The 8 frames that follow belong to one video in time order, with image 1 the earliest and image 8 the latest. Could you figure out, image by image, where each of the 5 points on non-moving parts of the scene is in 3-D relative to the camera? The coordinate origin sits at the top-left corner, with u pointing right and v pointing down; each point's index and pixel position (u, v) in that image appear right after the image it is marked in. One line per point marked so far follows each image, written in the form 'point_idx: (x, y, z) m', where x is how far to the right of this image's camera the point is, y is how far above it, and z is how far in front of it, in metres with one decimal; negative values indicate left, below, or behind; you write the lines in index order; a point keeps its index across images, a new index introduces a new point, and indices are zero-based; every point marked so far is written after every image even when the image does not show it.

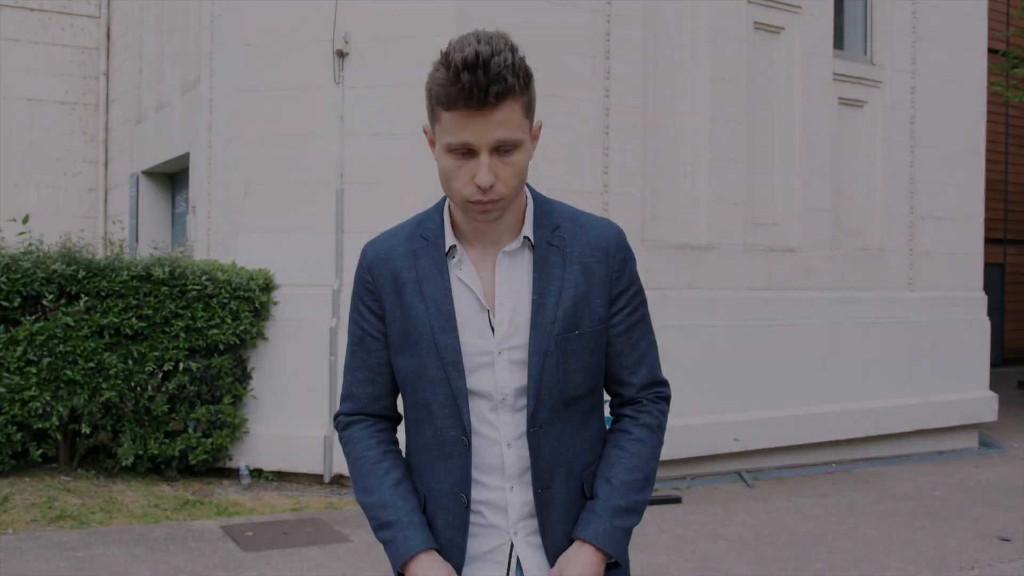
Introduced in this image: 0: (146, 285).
0: (-2.5, 0.0, +6.3) m
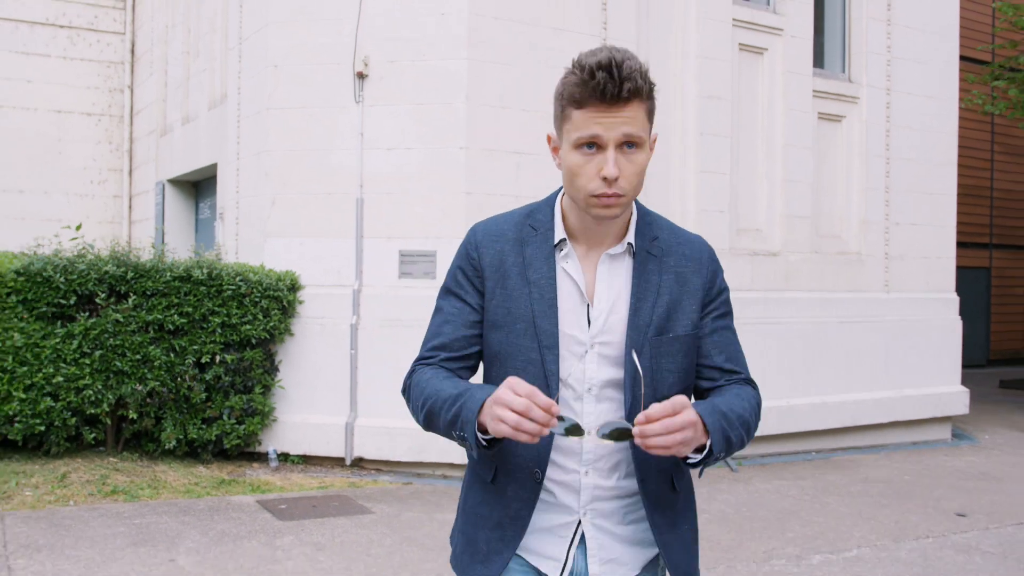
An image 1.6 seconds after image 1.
0: (-2.4, 0.0, +7.0) m
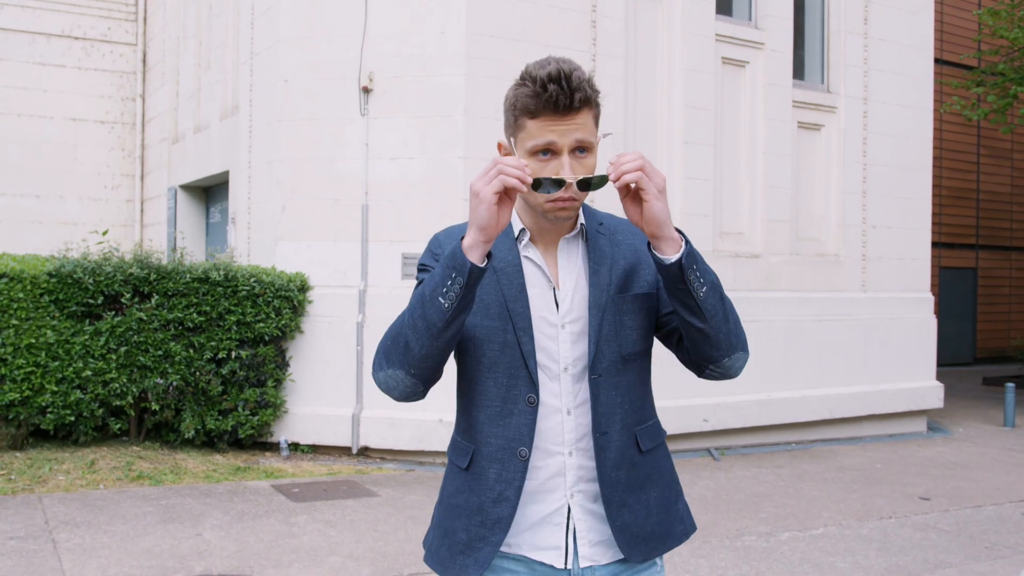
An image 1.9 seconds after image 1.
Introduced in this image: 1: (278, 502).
0: (-2.5, 0.0, +7.5) m
1: (-1.6, -1.5, +6.5) m
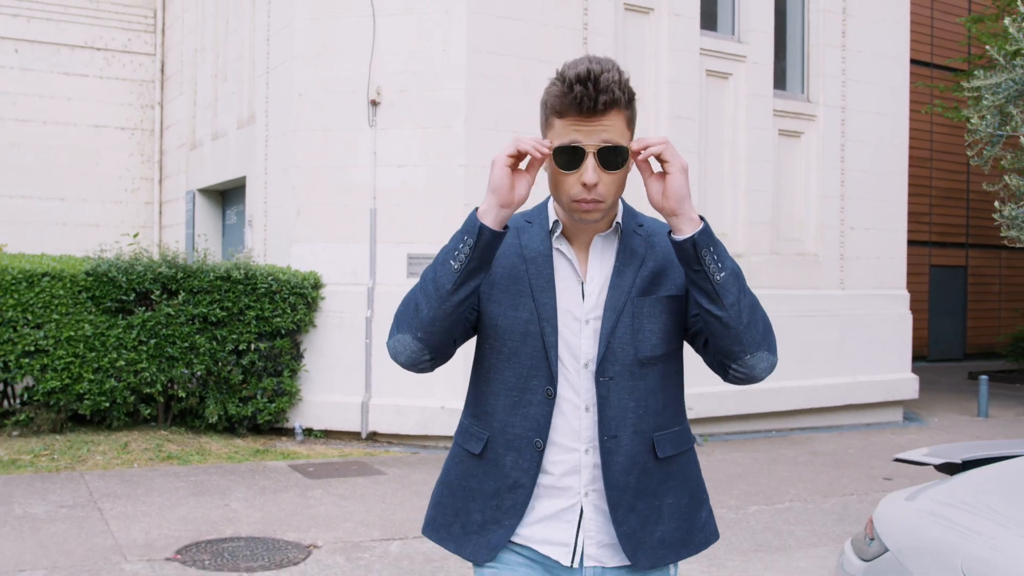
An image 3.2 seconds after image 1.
0: (-2.5, 0.0, +8.2) m
1: (-1.7, -1.5, +7.2) m
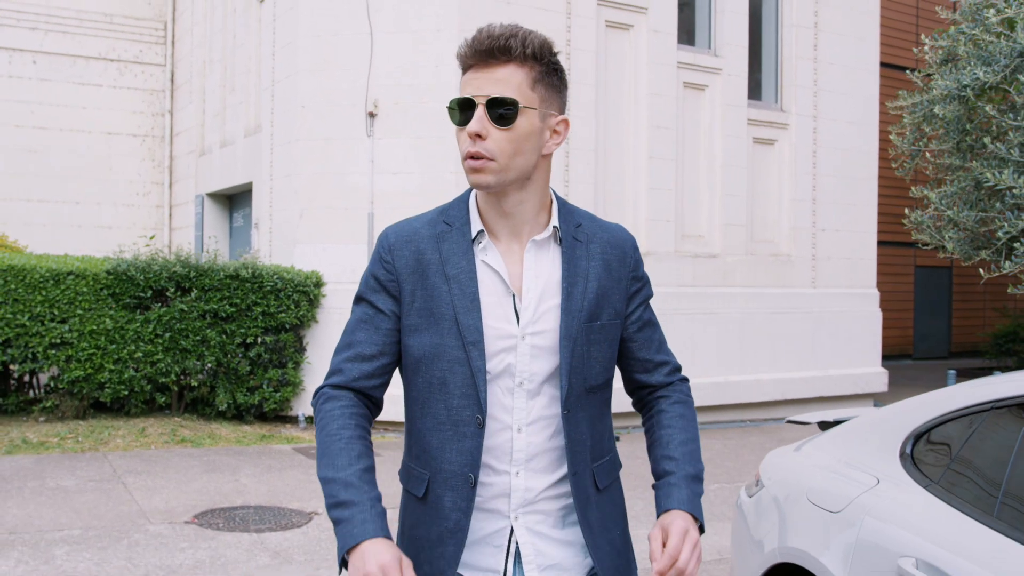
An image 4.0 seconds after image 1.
0: (-2.6, +0.1, +8.9) m
1: (-1.8, -1.4, +7.8) m
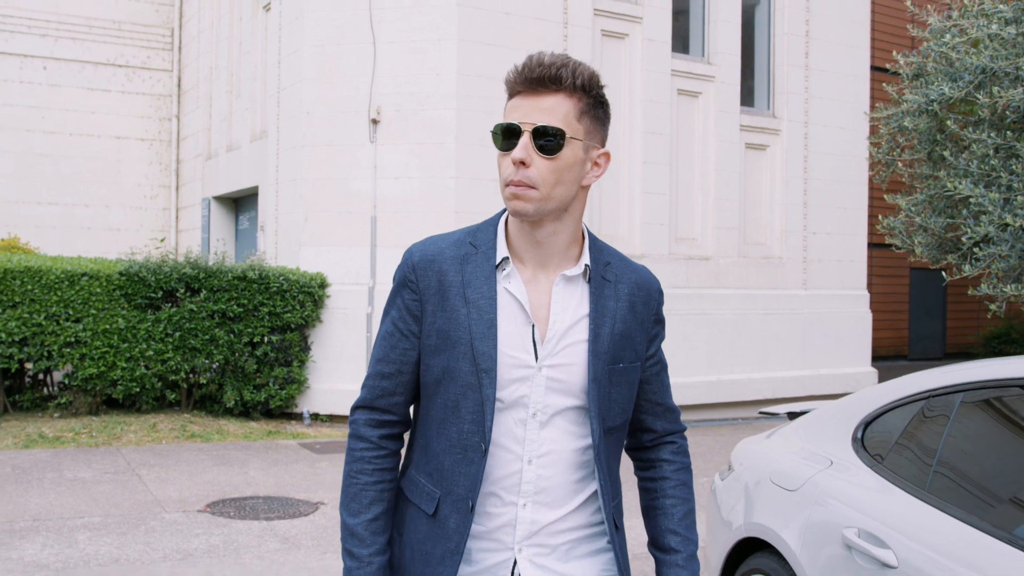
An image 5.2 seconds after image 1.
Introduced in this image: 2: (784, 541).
0: (-2.7, 0.0, +9.2) m
1: (-1.8, -1.5, +8.2) m
2: (+0.9, -0.8, +3.1) m
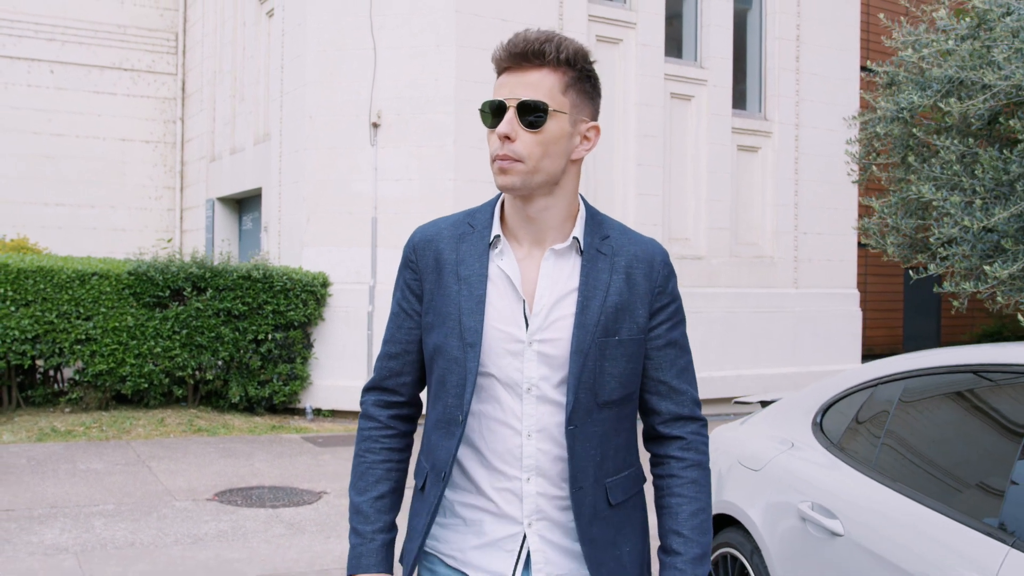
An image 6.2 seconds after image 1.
0: (-2.7, +0.1, +9.5) m
1: (-1.9, -1.4, +8.4) m
2: (+0.9, -0.8, +3.4) m
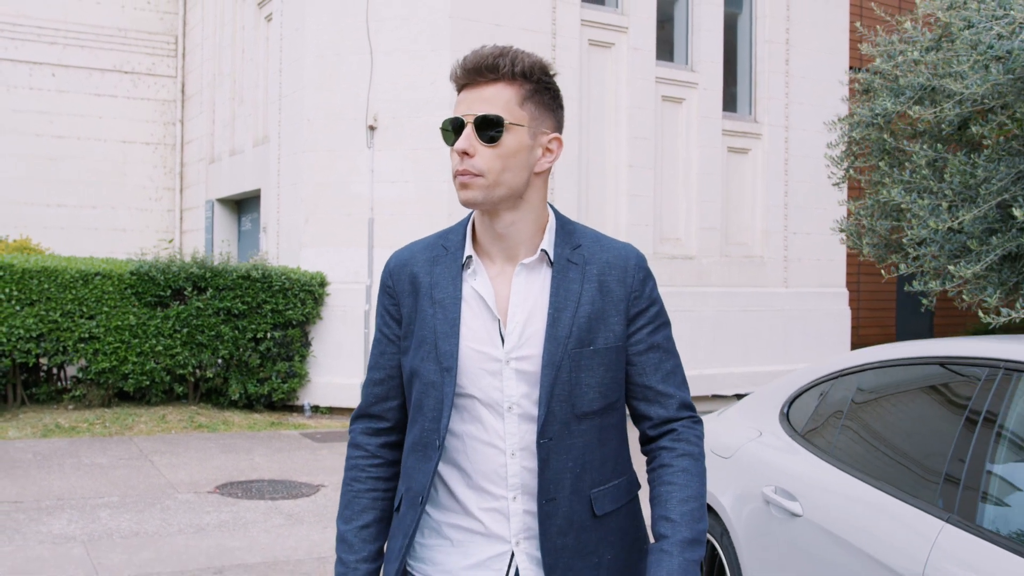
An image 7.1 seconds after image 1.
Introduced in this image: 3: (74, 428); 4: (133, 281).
0: (-2.8, +0.1, +9.7) m
1: (-1.9, -1.4, +8.7) m
2: (+0.8, -0.8, +3.6) m
3: (-4.1, -1.3, +8.6) m
4: (-3.8, +0.1, +9.4) m
